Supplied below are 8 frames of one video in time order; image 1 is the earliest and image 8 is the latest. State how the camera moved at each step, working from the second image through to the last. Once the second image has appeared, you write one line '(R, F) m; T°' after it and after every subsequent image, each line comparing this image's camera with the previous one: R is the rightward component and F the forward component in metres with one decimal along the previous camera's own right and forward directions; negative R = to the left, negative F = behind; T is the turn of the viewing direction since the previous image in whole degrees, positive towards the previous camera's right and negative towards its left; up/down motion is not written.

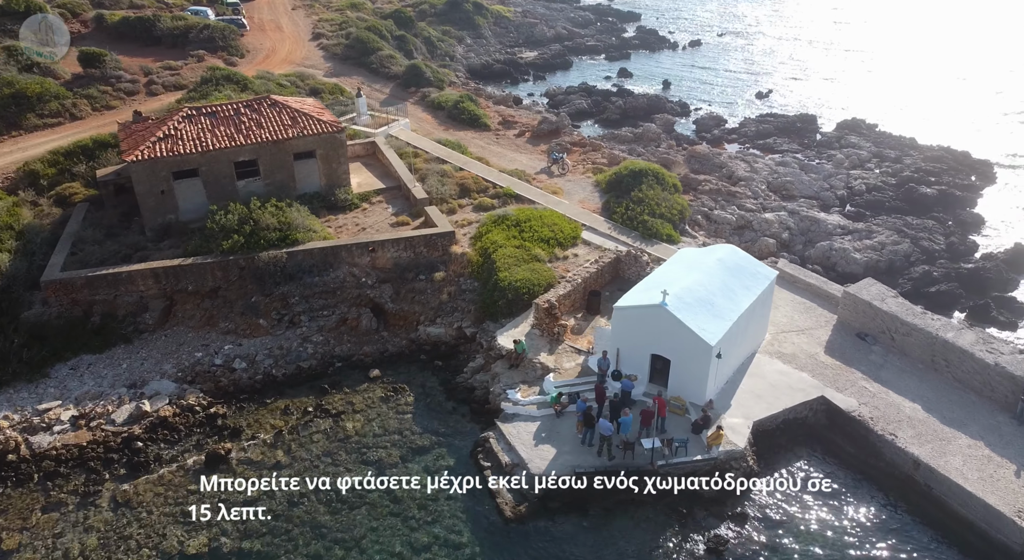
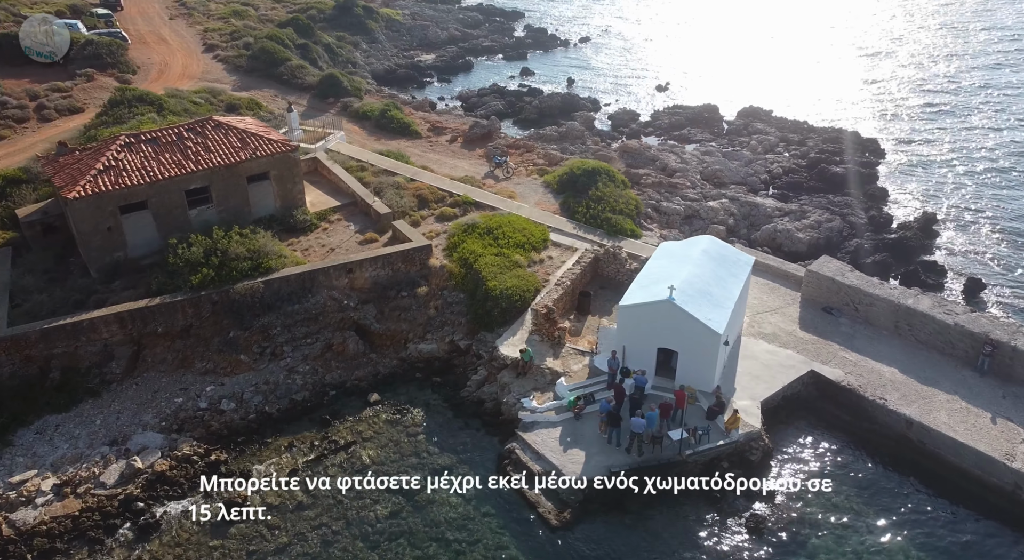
(-2.8, +0.2) m; +9°
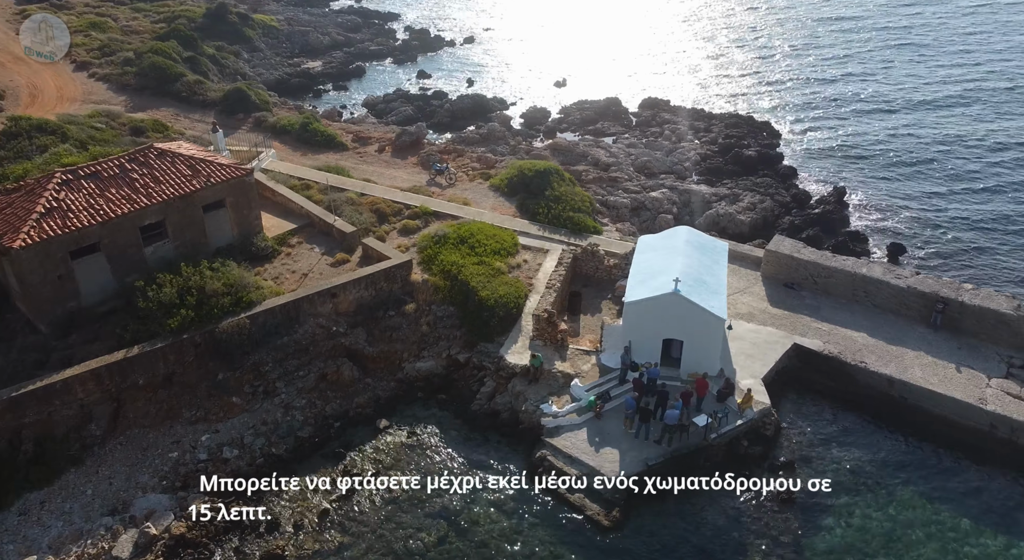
(-3.1, +0.3) m; +10°
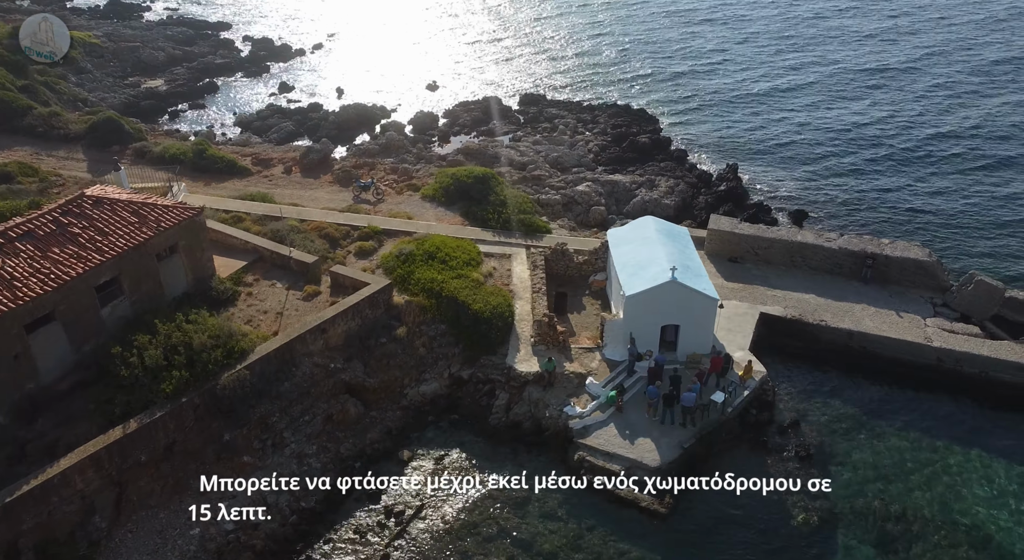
(-3.9, +0.4) m; +12°
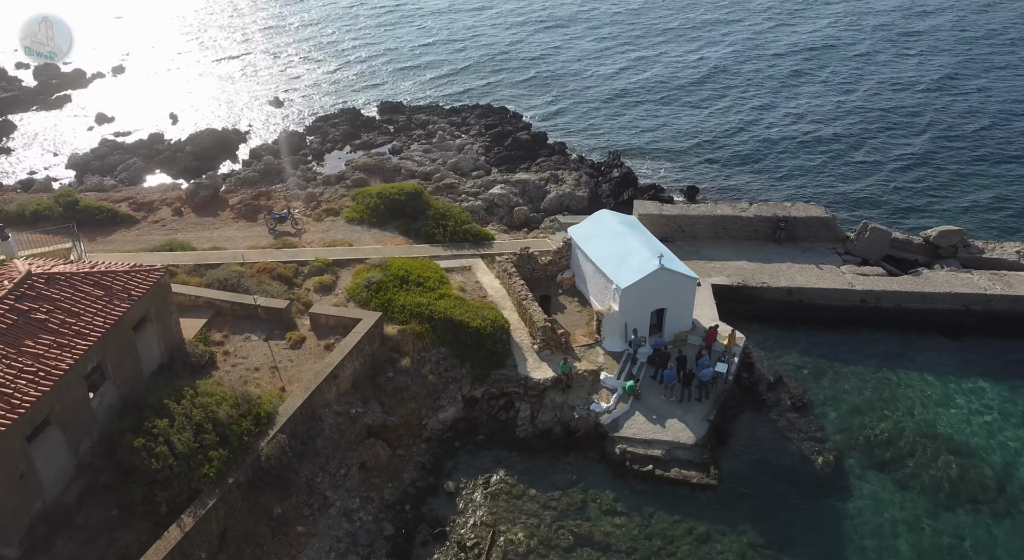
(-4.8, +0.5) m; +15°
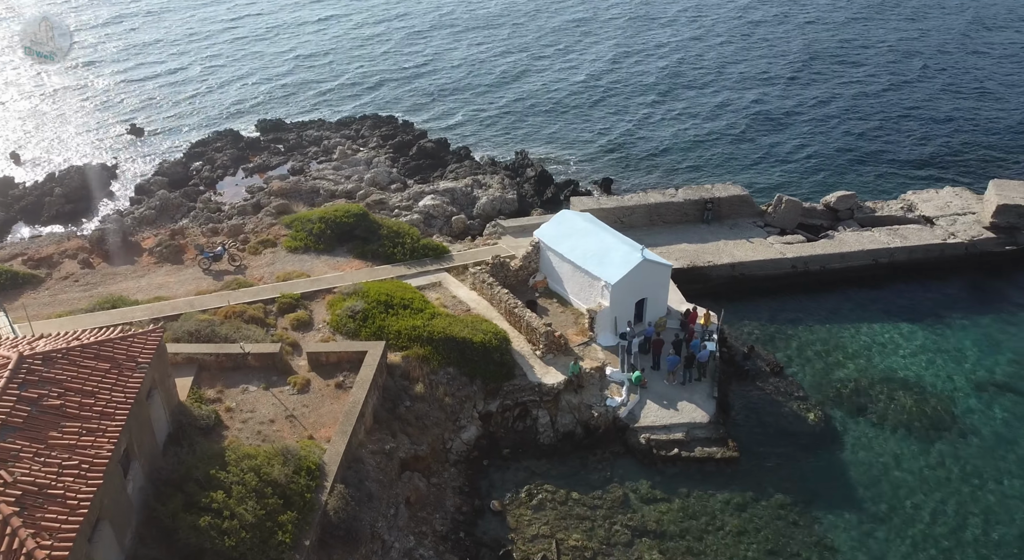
(-4.0, +0.3) m; +12°
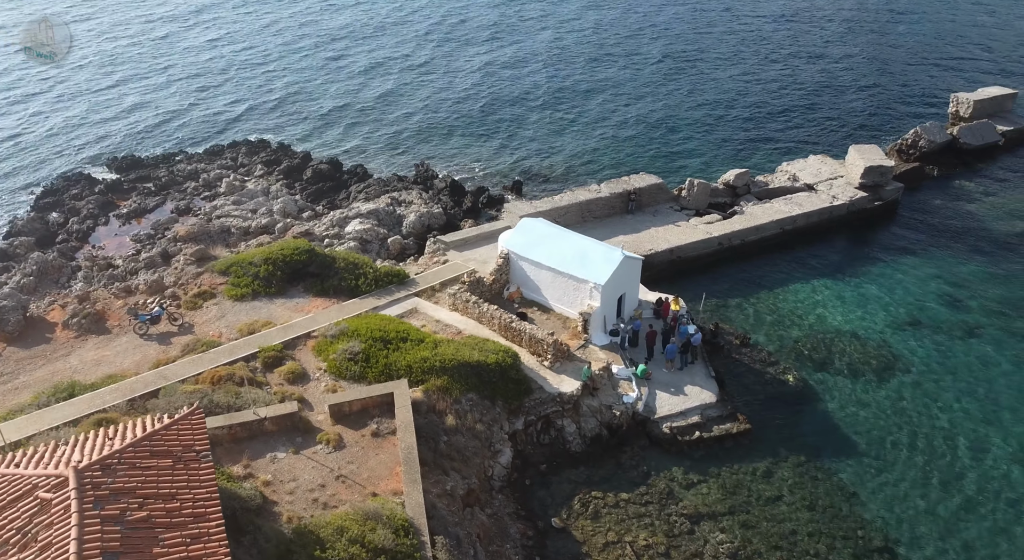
(-4.6, +0.6) m; +13°
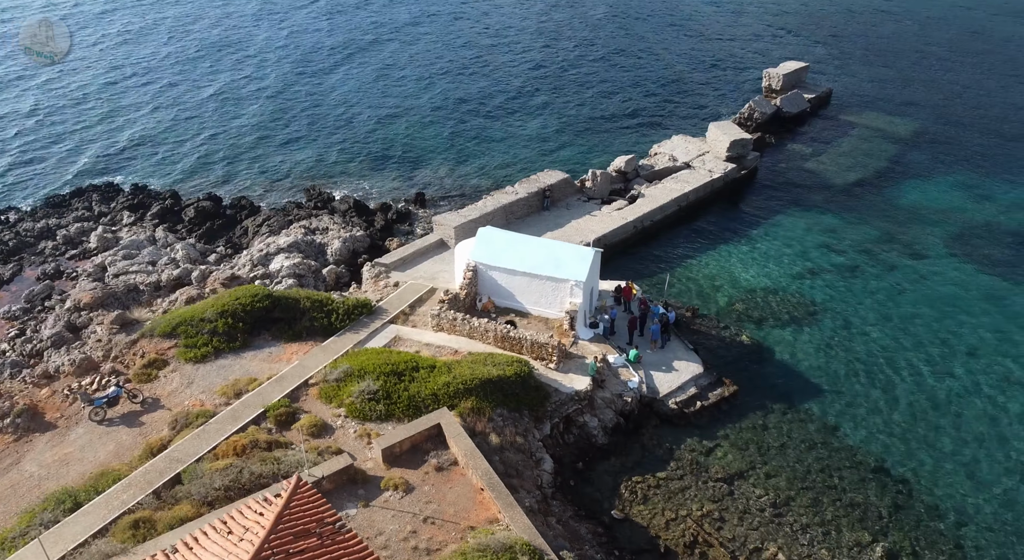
(-5.0, +0.3) m; +14°
